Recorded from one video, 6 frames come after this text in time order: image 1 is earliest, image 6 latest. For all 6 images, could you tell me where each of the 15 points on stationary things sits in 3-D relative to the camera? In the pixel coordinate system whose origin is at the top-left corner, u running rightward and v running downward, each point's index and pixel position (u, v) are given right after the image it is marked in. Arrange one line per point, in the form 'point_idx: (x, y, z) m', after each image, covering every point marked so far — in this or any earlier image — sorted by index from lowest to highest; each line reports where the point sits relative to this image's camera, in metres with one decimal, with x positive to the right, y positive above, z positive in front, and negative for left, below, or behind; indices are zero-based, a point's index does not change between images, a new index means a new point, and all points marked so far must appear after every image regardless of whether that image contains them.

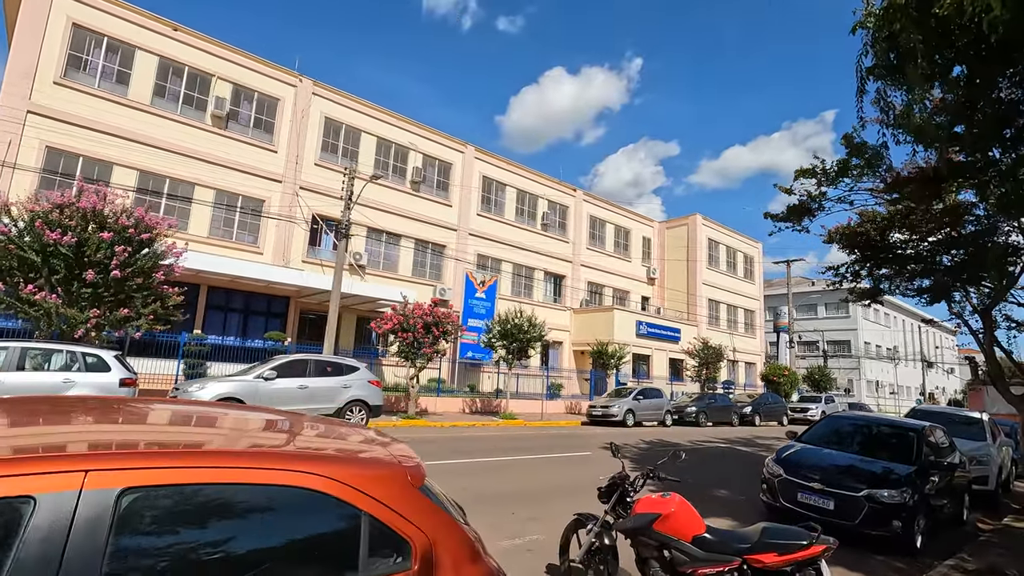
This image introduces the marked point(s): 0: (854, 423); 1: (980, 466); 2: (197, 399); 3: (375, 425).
0: (+6.0, -2.3, +9.4) m
1: (+9.1, -3.4, +10.4) m
2: (-6.8, -2.4, +11.7) m
3: (-4.3, -4.3, +16.7) m
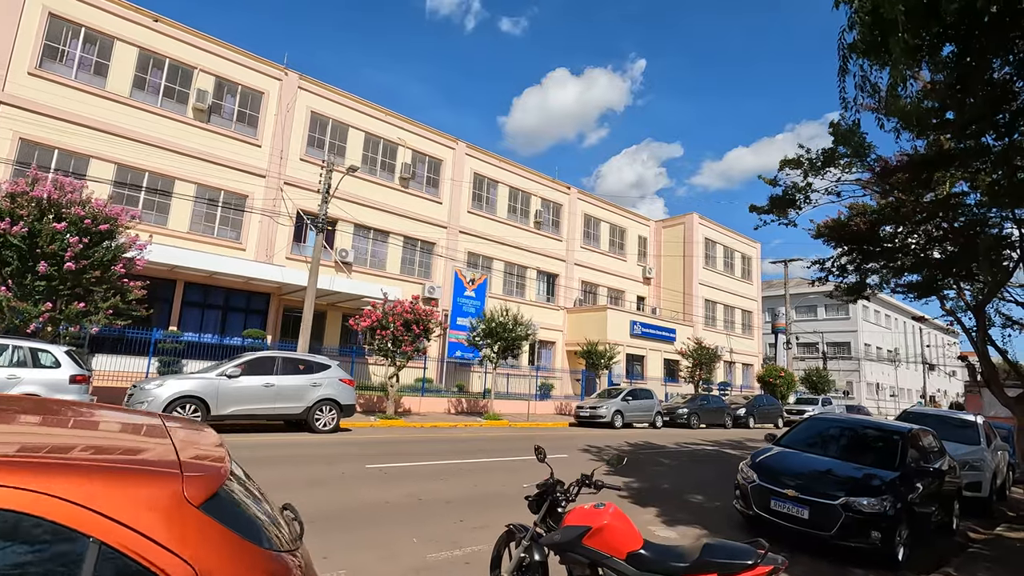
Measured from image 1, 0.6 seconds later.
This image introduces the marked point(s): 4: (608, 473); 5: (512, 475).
0: (+5.4, -2.3, +8.9) m
1: (+8.5, -3.4, +9.9) m
2: (-7.4, -2.3, +11.2) m
3: (-4.9, -4.2, +16.2) m
4: (+1.8, -3.5, +10.2) m
5: (0.0, -3.4, +9.8) m
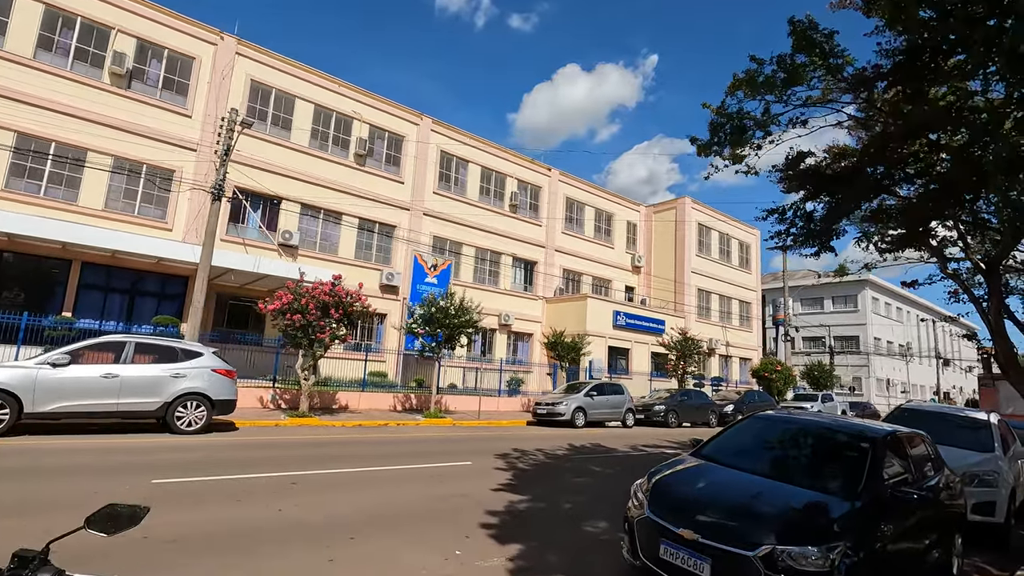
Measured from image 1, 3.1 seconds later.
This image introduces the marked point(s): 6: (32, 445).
0: (+3.3, -1.6, +6.4) m
1: (+6.5, -2.7, +7.4) m
2: (-9.4, -1.7, +9.0) m
3: (-6.8, -3.5, +14.0) m
4: (-0.2, -2.9, +7.8) m
5: (-2.0, -2.8, +7.4) m
6: (-8.2, -2.7, +9.2) m
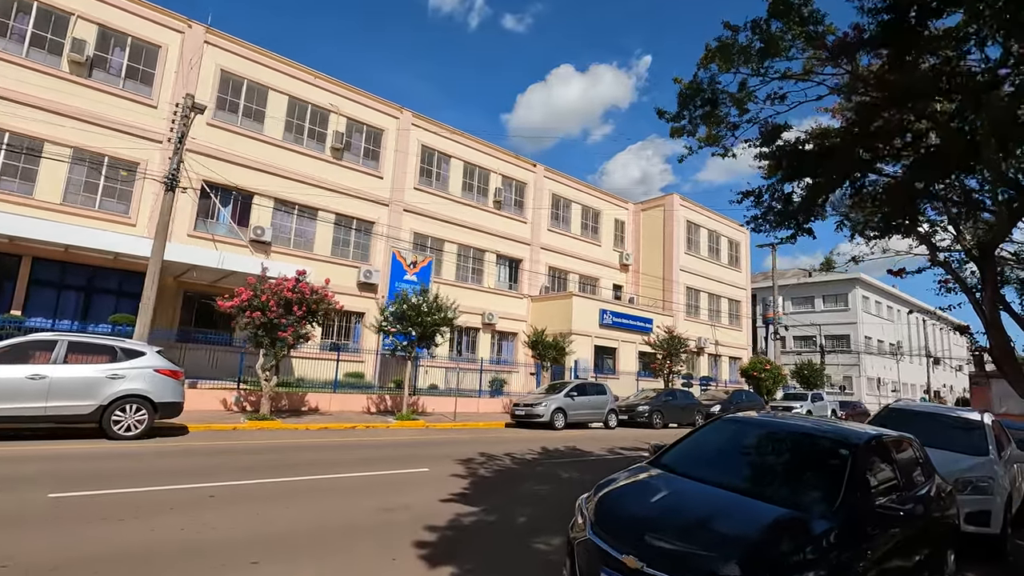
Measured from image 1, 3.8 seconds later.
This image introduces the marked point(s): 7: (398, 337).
0: (+2.7, -1.5, +5.7) m
1: (+5.8, -2.6, +6.7) m
2: (-10.1, -1.6, +8.1) m
3: (-7.5, -3.4, +13.2) m
4: (-0.9, -2.8, +7.1) m
5: (-2.7, -2.7, +6.7) m
6: (-8.9, -2.6, +8.4) m
7: (-3.7, -1.6, +17.7) m
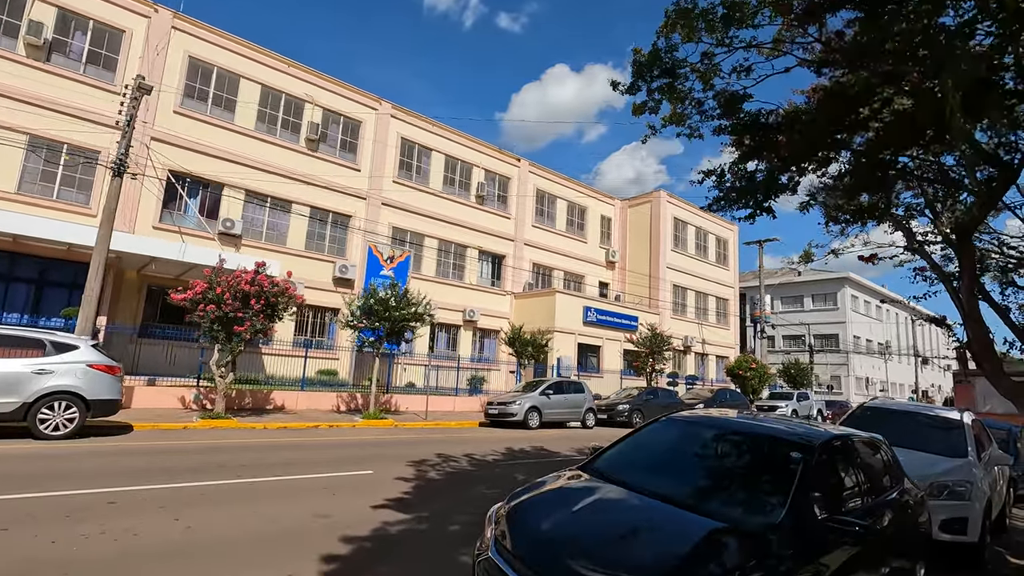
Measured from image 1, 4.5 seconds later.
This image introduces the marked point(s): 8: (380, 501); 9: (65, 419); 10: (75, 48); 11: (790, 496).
0: (+2.0, -1.4, +5.2) m
1: (+5.1, -2.5, +6.2) m
2: (-10.8, -1.4, +7.4) m
3: (-8.3, -3.2, +12.5) m
4: (-1.6, -2.6, +6.5) m
5: (-3.4, -2.5, +6.1) m
6: (-9.6, -2.4, +7.7) m
7: (-4.6, -1.4, +17.1) m
8: (-1.7, -2.7, +6.8) m
9: (-8.0, -2.4, +9.7) m
10: (-15.7, +8.6, +19.3) m
11: (+2.0, -1.6, +4.1) m
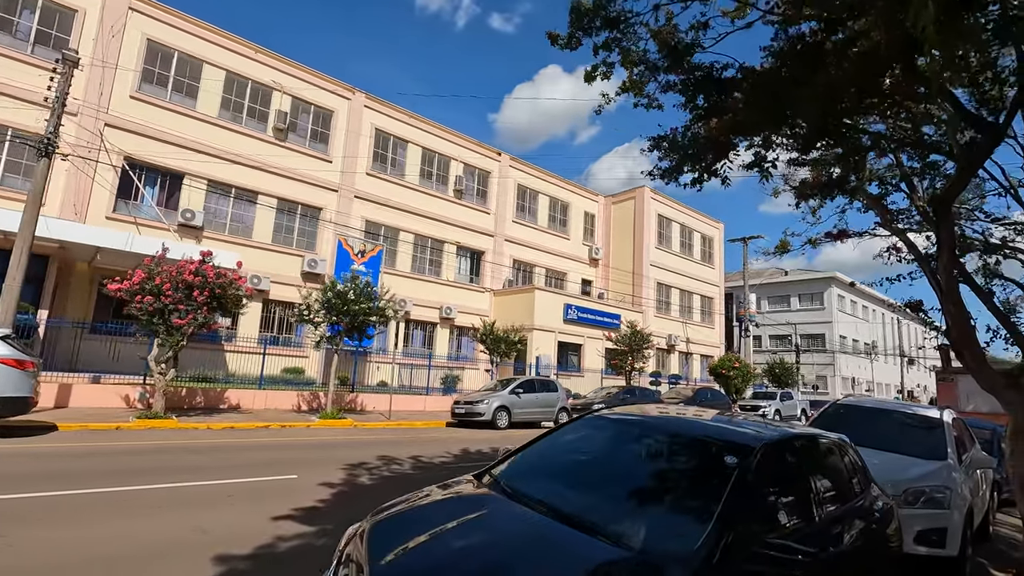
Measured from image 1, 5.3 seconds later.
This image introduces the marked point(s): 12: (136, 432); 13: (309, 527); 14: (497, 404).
0: (+1.2, -1.2, +4.4) m
1: (+4.3, -2.3, +5.5) m
2: (-11.7, -1.1, +6.5) m
3: (-9.2, -3.0, +11.6) m
4: (-2.4, -2.4, +5.7) m
5: (-4.2, -2.3, +5.2) m
6: (-10.4, -2.1, +6.8) m
7: (-5.6, -1.2, +16.2) m
8: (-2.5, -2.5, +6.0) m
9: (-8.9, -2.1, +8.8) m
10: (-16.7, +8.9, +18.3) m
11: (+1.2, -1.4, +3.3) m
12: (-8.1, -3.2, +11.8) m
13: (-2.0, -2.4, +5.5) m
14: (-0.4, -3.6, +16.8) m
